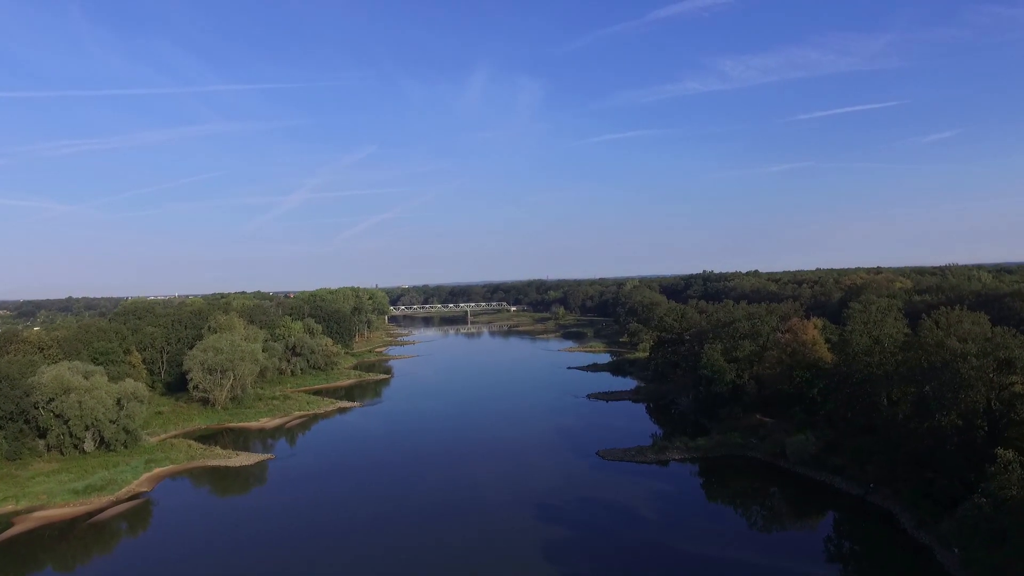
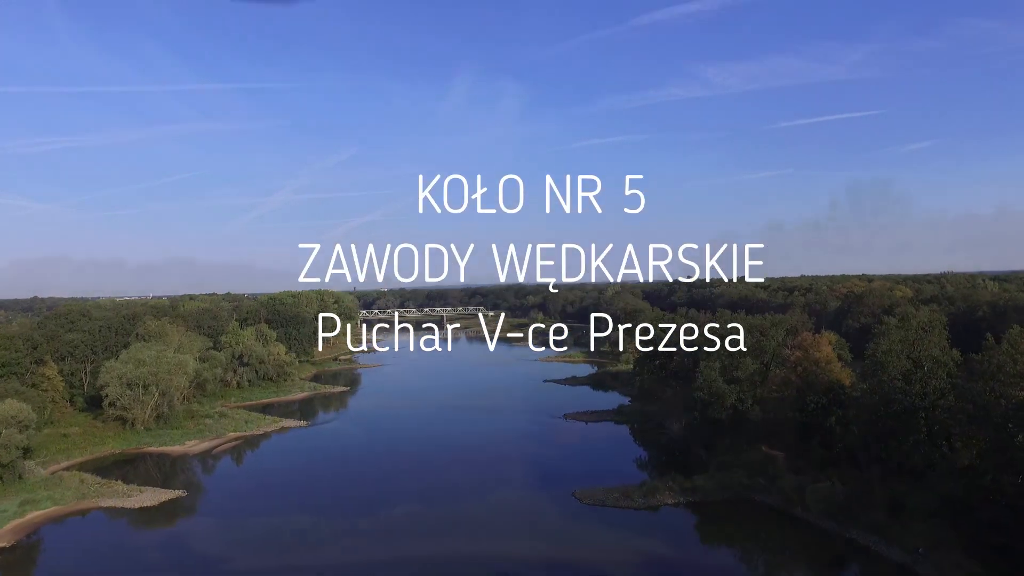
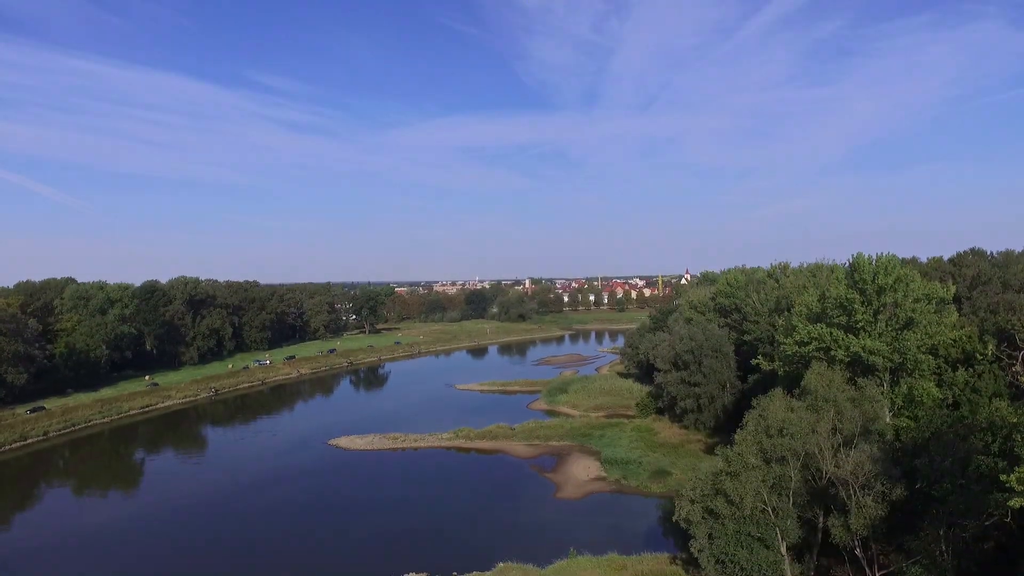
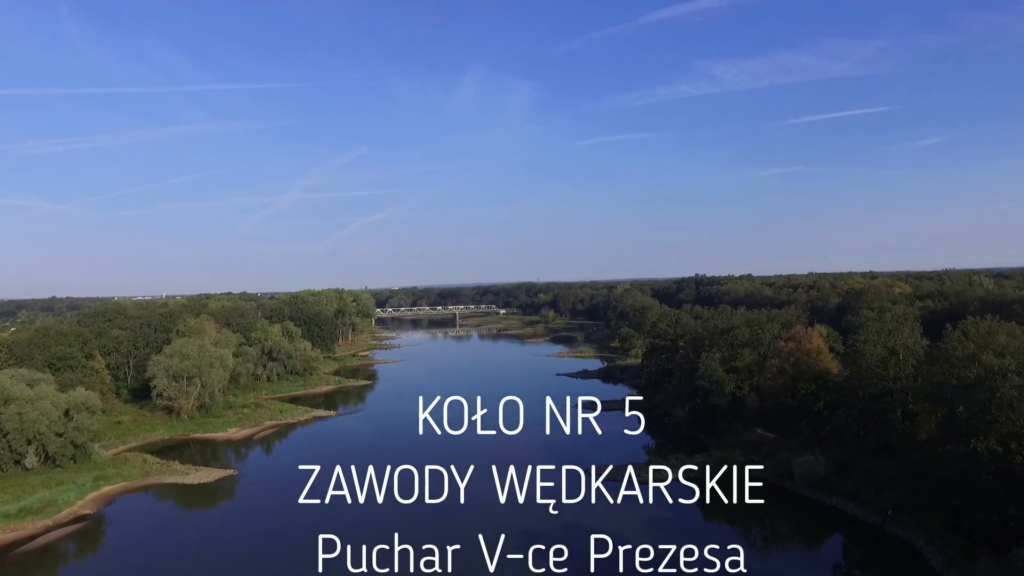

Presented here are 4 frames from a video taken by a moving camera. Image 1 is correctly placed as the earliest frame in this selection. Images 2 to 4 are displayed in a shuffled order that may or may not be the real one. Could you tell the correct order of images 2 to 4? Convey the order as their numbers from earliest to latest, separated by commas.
4, 2, 3
